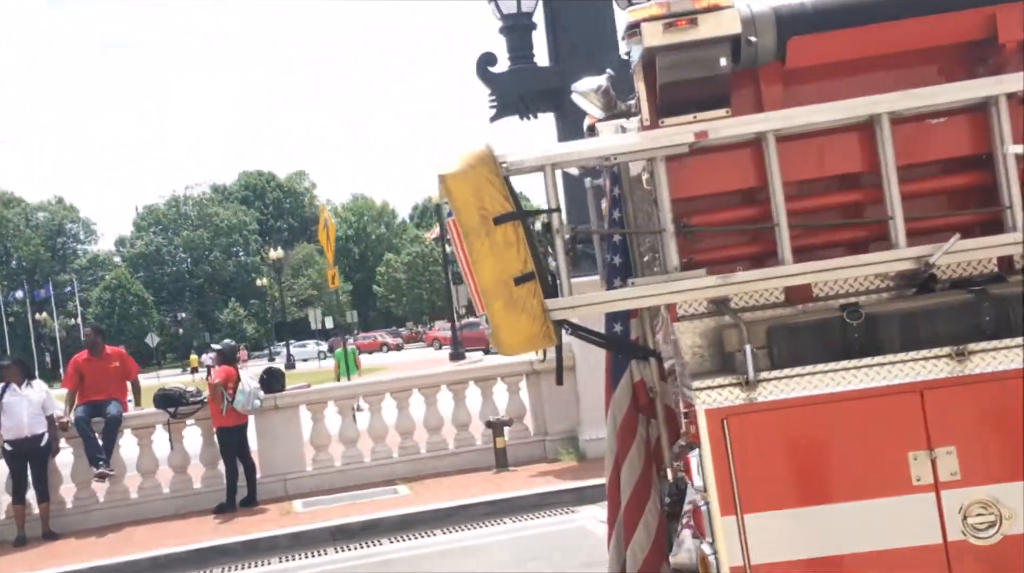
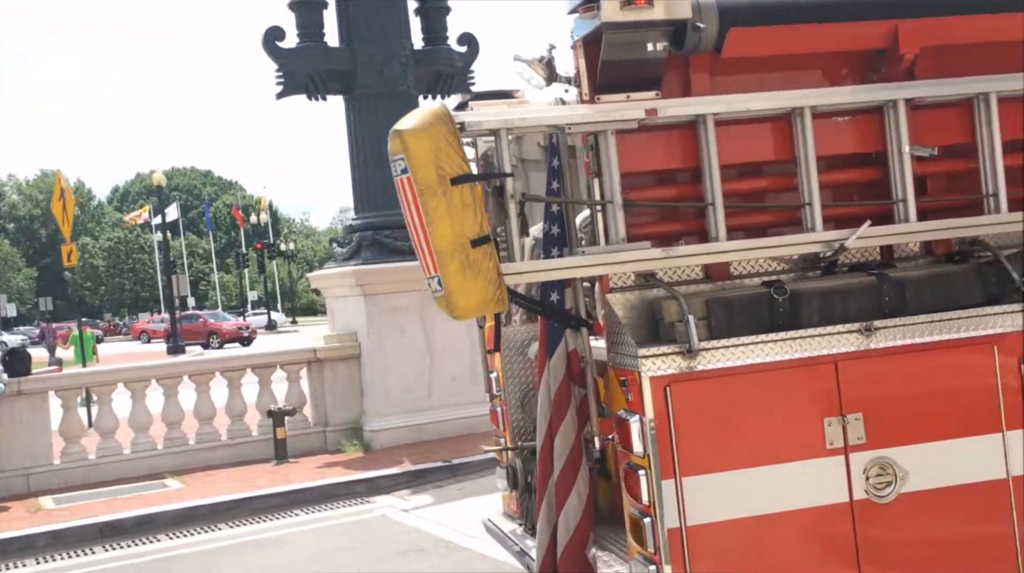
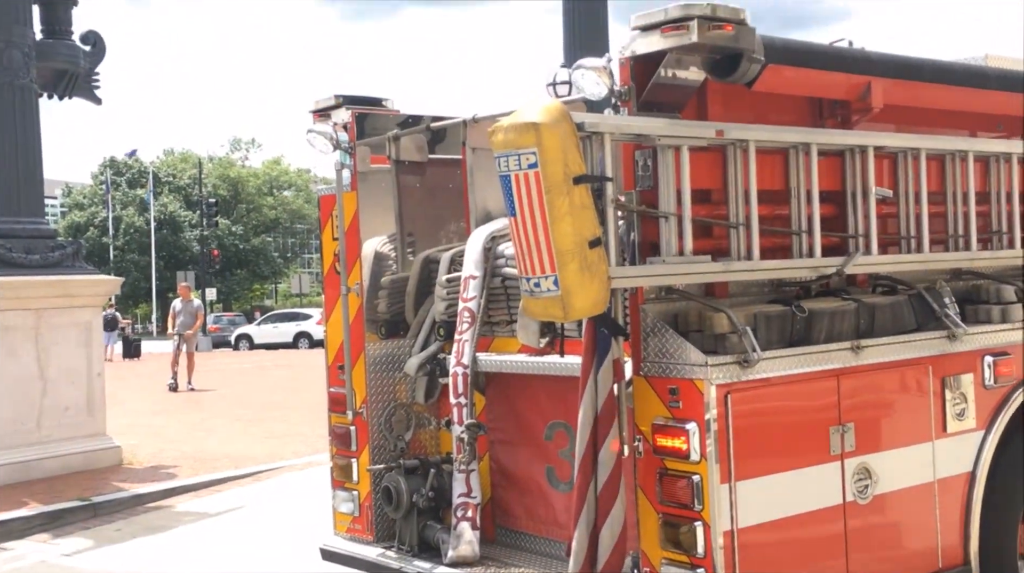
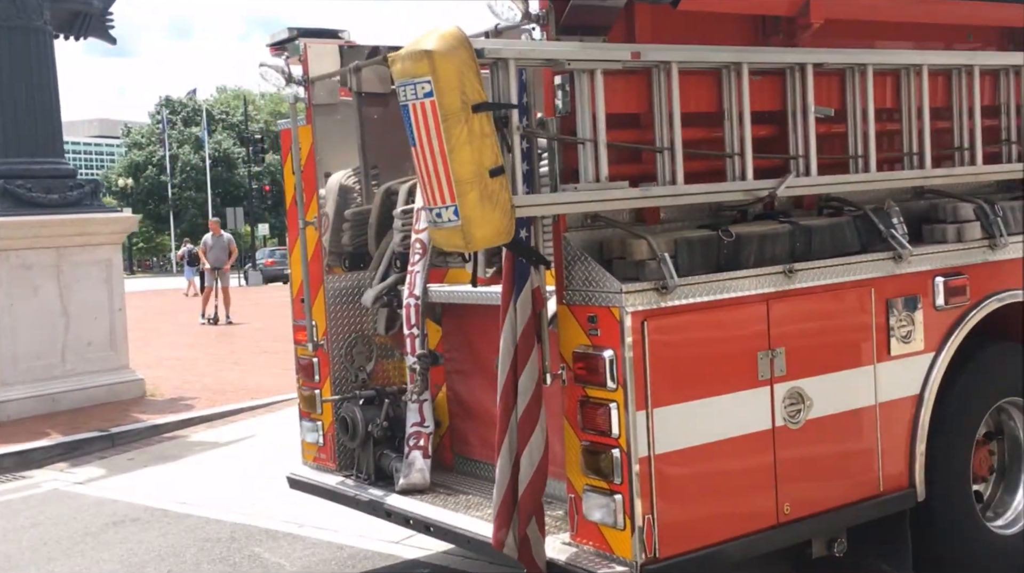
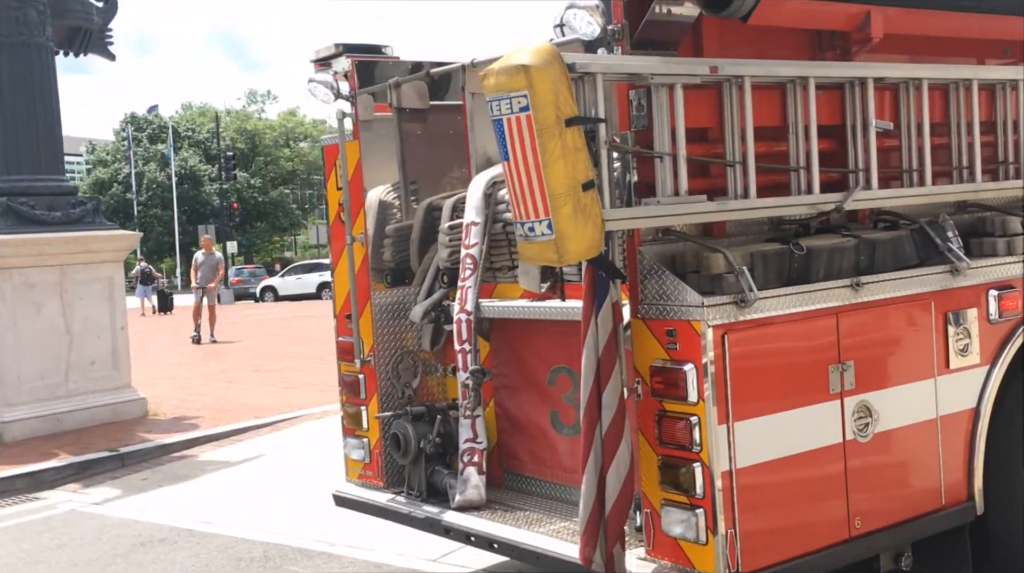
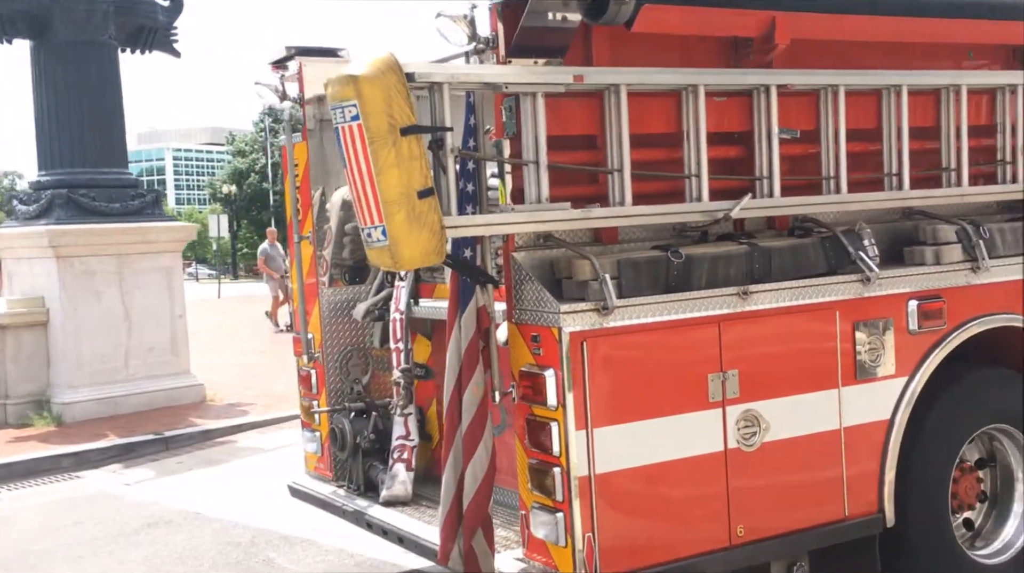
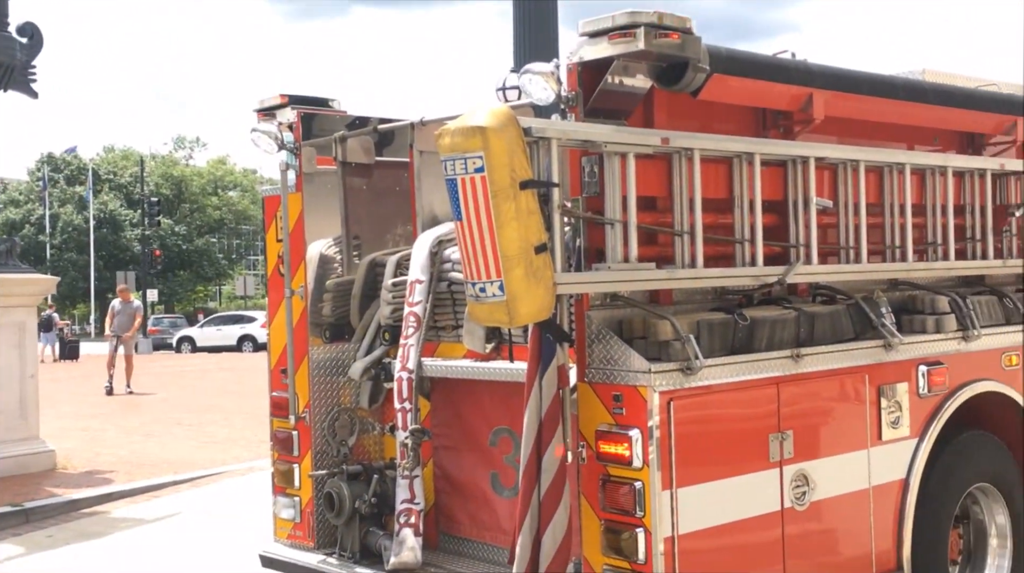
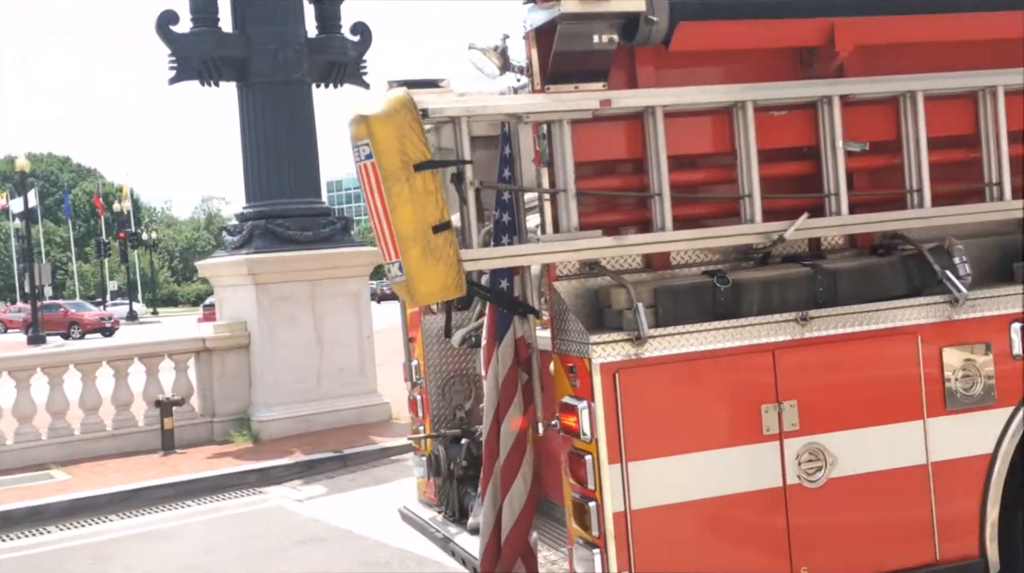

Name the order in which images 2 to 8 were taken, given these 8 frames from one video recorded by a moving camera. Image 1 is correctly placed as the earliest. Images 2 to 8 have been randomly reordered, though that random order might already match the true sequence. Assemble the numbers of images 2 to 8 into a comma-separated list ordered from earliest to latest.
2, 8, 6, 4, 5, 3, 7
